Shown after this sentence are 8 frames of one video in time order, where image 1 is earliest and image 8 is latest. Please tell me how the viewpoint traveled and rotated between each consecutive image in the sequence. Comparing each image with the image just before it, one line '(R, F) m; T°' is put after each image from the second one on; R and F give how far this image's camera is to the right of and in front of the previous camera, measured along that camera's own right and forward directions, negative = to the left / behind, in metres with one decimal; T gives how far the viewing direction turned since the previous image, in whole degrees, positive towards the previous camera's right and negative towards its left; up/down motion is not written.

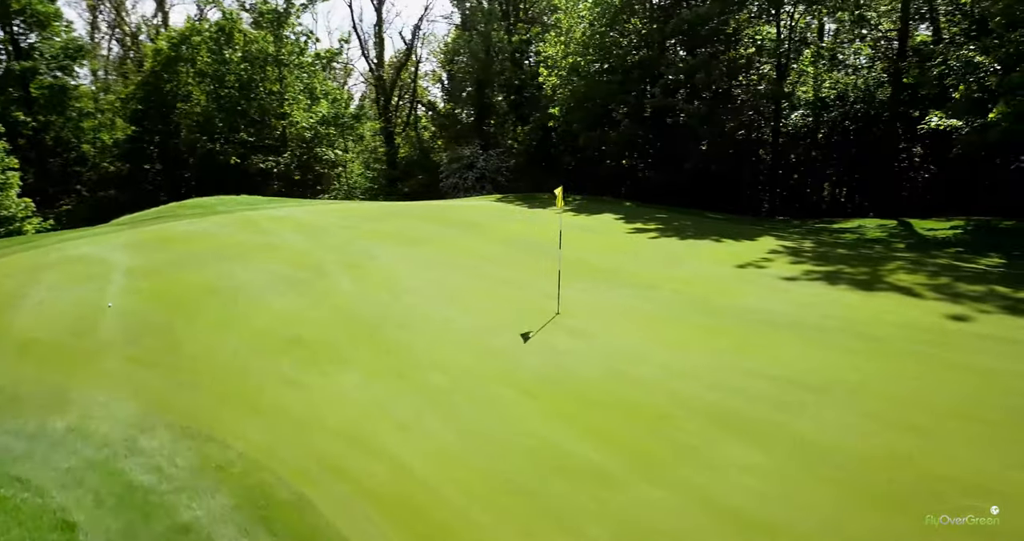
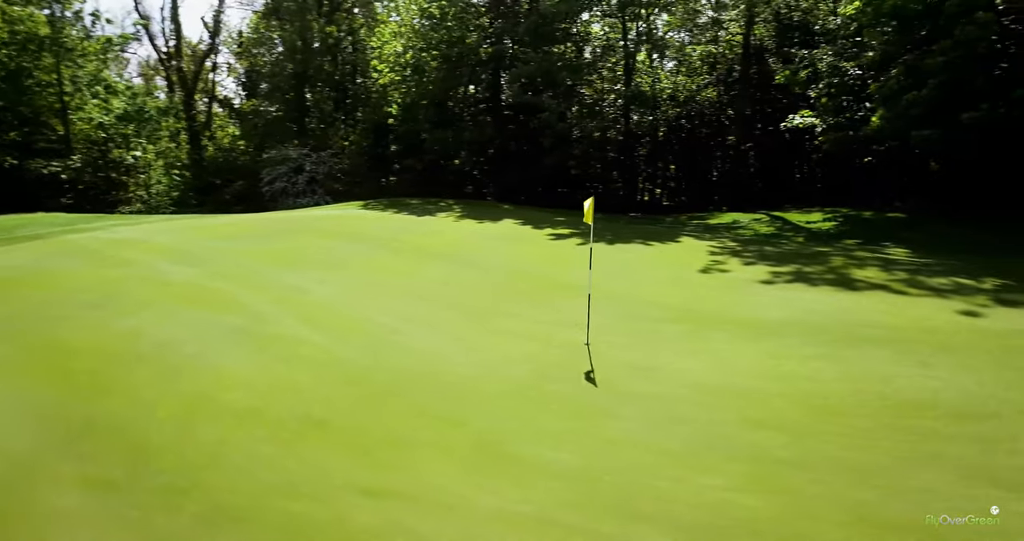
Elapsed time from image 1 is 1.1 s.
(-2.5, +1.9) m; +17°
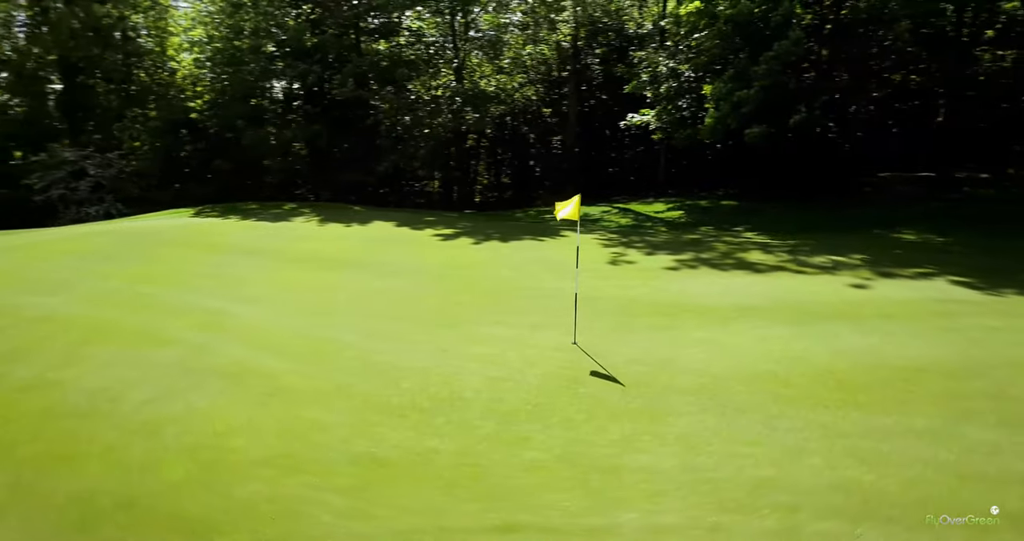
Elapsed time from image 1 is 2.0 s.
(-2.2, +0.7) m; +17°
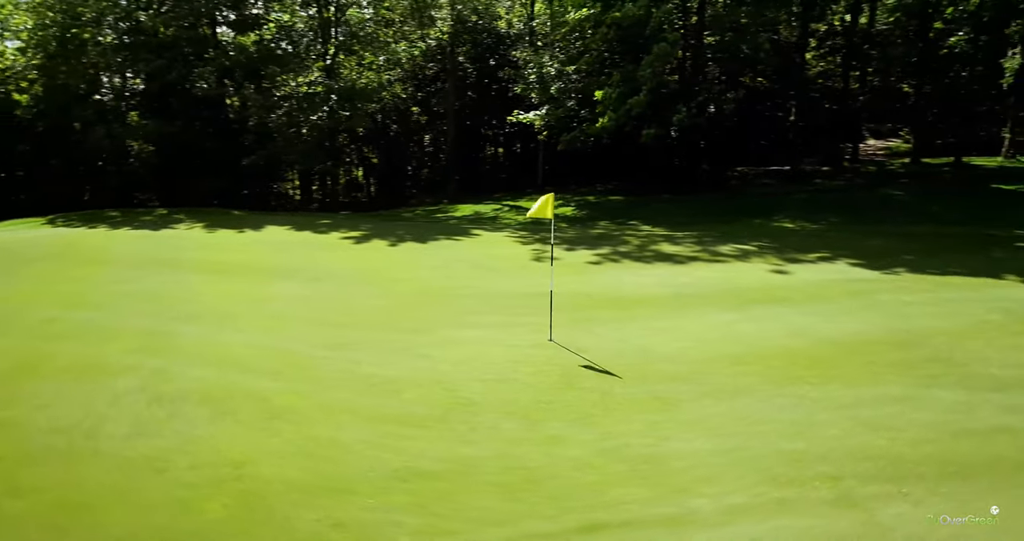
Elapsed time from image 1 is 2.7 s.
(-1.4, +0.2) m; +12°
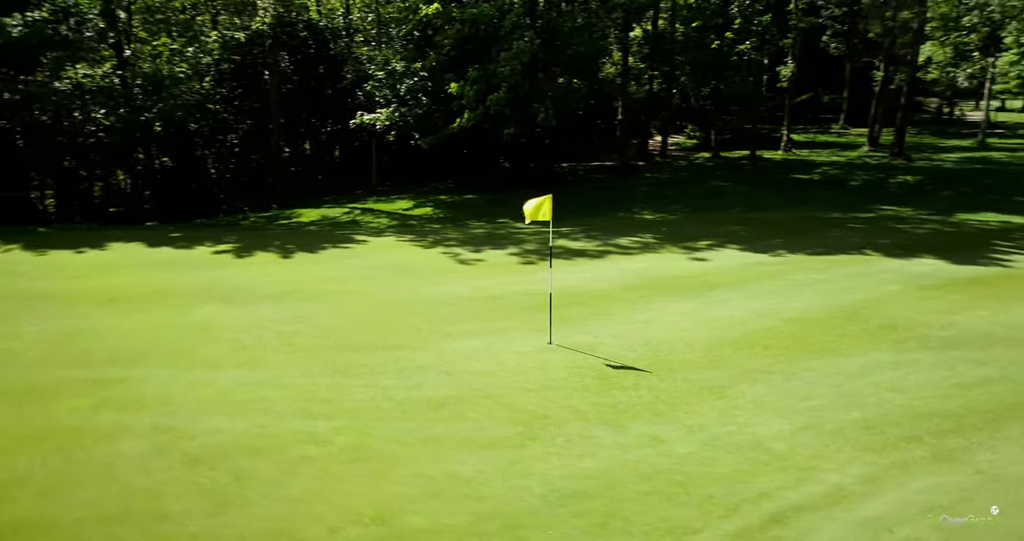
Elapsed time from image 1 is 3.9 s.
(-2.4, +0.6) m; +18°
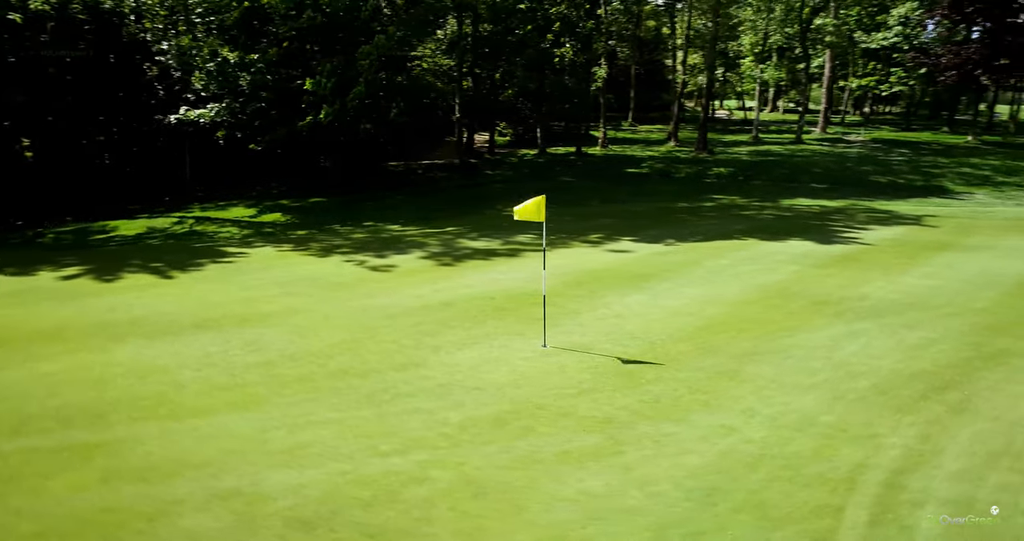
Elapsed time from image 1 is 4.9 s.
(-2.2, +0.6) m; +18°
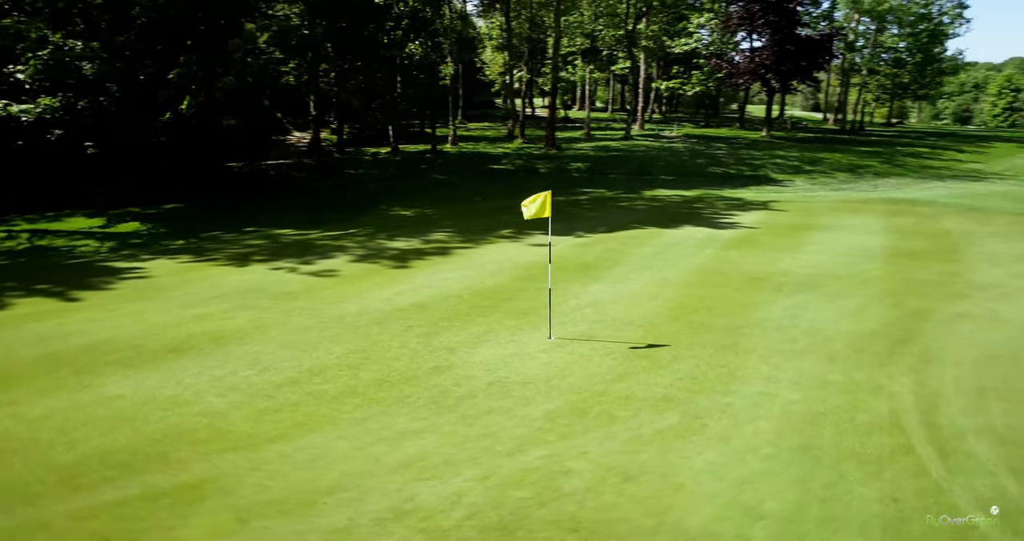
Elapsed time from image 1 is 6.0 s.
(-2.2, +0.2) m; +16°
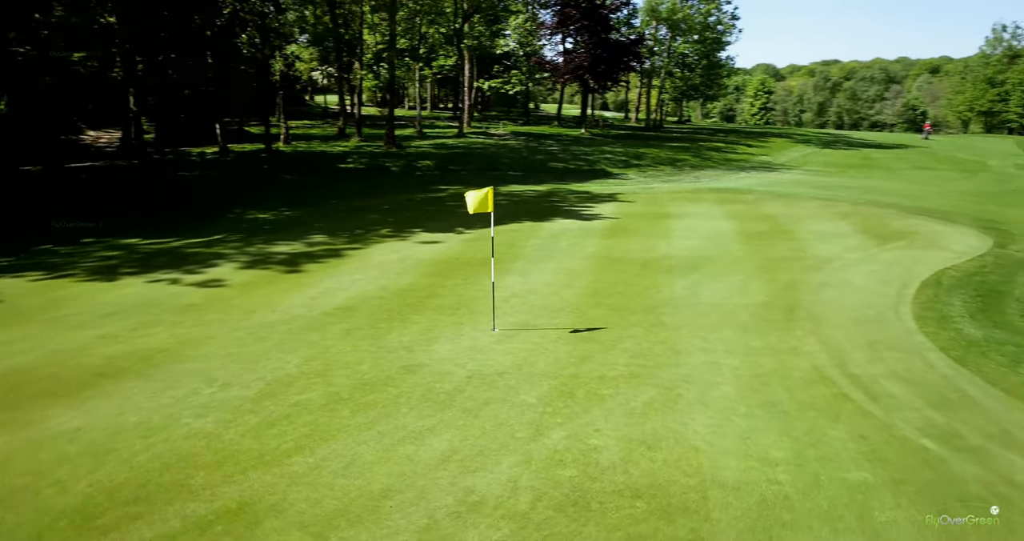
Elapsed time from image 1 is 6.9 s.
(-1.5, 0.0) m; +15°
